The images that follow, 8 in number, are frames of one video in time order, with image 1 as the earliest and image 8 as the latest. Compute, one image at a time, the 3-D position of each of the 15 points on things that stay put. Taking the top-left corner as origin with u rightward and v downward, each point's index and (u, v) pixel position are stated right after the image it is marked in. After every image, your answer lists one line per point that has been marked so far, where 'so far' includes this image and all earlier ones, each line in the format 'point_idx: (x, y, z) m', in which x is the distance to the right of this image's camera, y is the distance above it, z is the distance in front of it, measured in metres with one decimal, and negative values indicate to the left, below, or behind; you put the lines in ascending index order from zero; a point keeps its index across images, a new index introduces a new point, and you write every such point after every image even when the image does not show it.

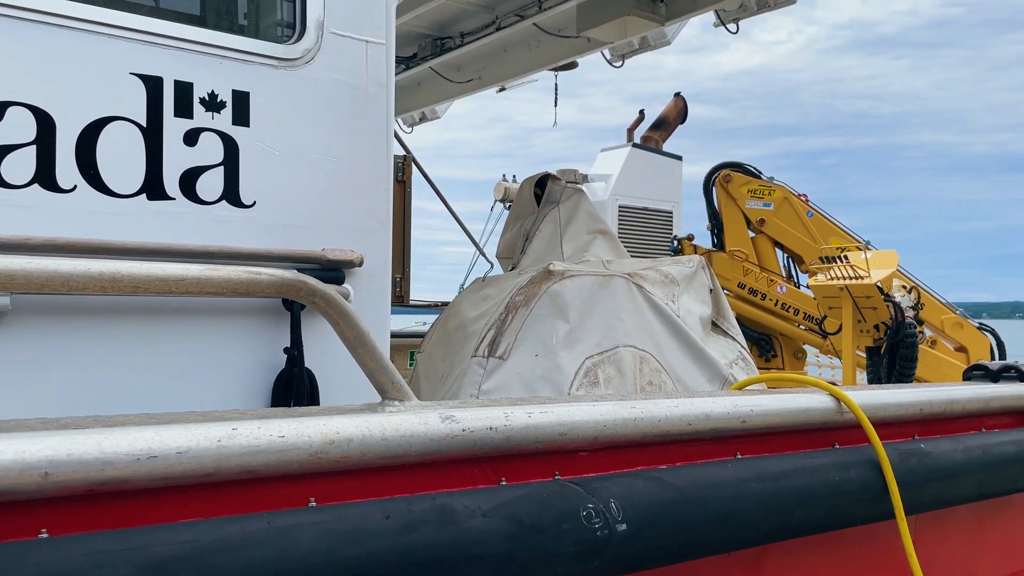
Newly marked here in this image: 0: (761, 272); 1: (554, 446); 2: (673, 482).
0: (+2.1, +0.1, +7.4) m
1: (+0.1, -0.2, +1.3) m
2: (+0.3, -0.3, +1.4) m
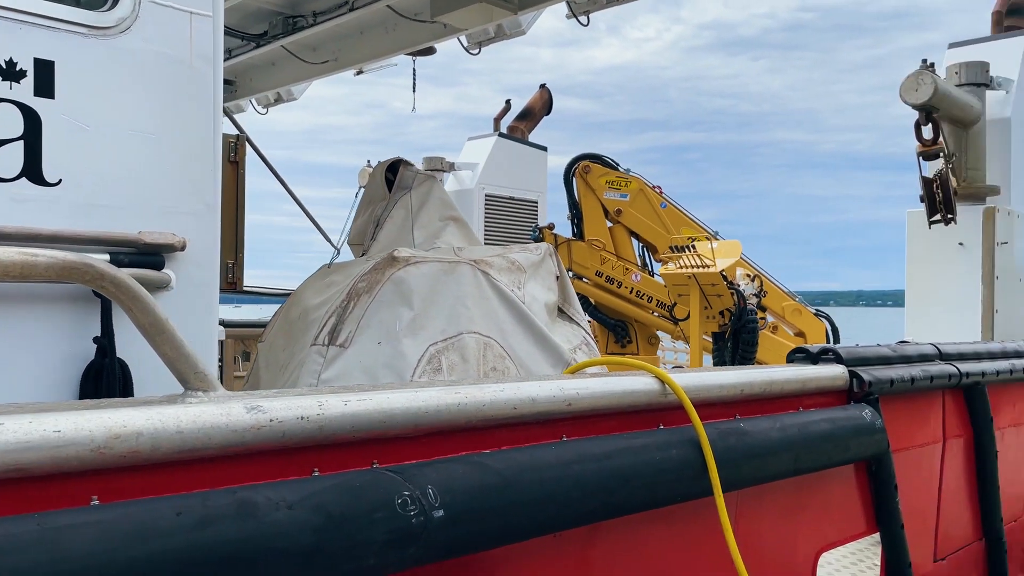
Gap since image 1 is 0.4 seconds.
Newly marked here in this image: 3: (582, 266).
0: (+0.9, +0.3, +7.6) m
1: (-0.2, -0.2, +1.3) m
2: (0.0, -0.3, +1.4) m
3: (+0.6, +0.2, +7.6) m
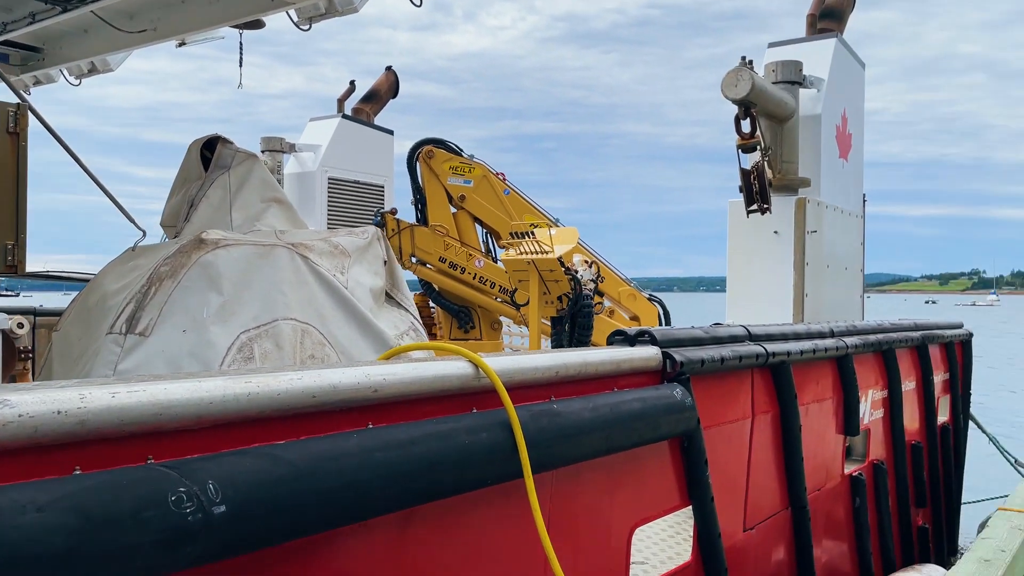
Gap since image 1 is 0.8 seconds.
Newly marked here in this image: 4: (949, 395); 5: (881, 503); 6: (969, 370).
0: (-0.5, +0.4, +7.6) m
1: (-0.5, -0.2, +1.2) m
2: (-0.4, -0.3, +1.3) m
3: (-0.8, +0.3, +7.6) m
4: (+3.1, -0.8, +5.9) m
5: (+2.0, -1.1, +4.4) m
6: (+3.4, -0.6, +6.2) m
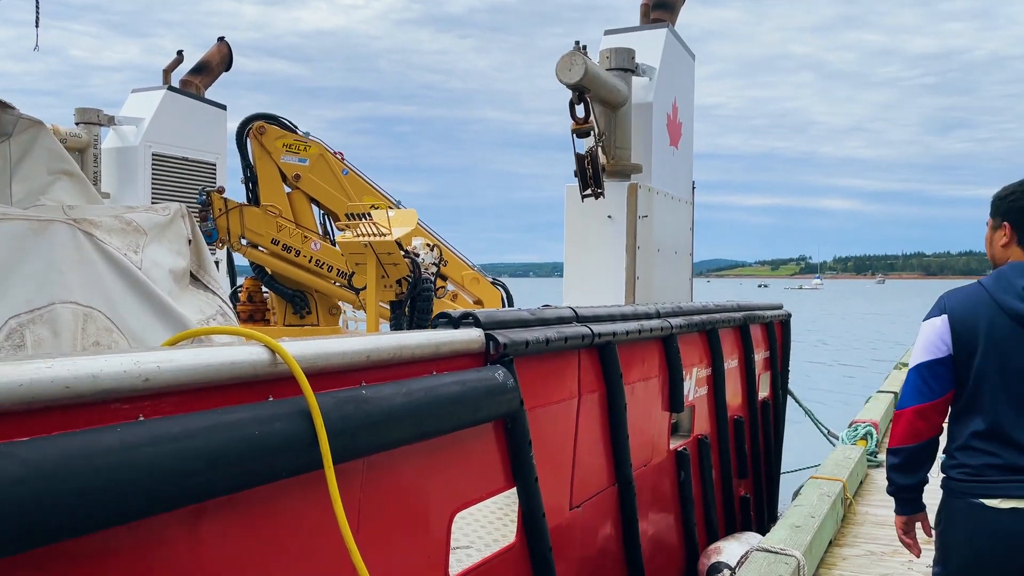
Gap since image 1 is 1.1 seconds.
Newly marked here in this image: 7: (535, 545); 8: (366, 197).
0: (-1.9, +0.5, +7.3) m
1: (-0.8, -0.2, +1.0) m
2: (-0.7, -0.2, +1.1) m
3: (-2.2, +0.5, +7.2) m
4: (+1.9, -0.6, +6.3) m
5: (+1.1, -1.0, +4.6) m
6: (+2.2, -0.5, +6.6) m
7: (+0.1, -0.8, +2.7) m
8: (-1.3, +0.8, +7.4) m
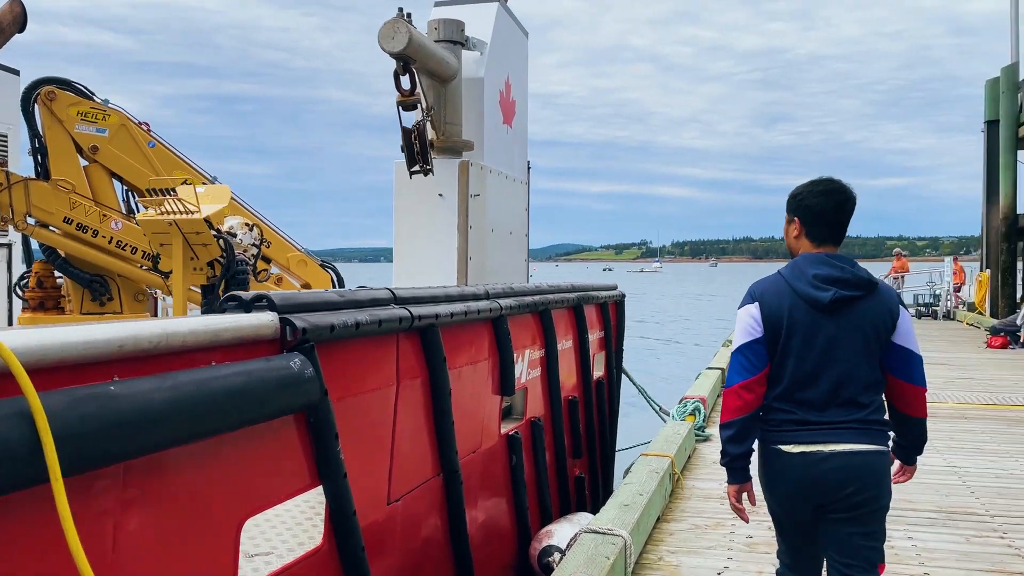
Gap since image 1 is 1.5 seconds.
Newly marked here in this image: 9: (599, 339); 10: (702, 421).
0: (-3.2, +0.6, +6.7) m
1: (-1.1, -0.1, +0.6) m
2: (-1.0, -0.2, +0.8) m
3: (-3.5, +0.6, +6.5) m
4: (+0.7, -0.5, +6.3) m
5: (+0.1, -0.9, +4.6) m
6: (+0.9, -0.3, +6.7) m
7: (-0.5, -0.8, +2.5) m
8: (-2.7, +0.9, +6.8) m
9: (+0.7, -0.4, +6.2) m
10: (+1.5, -1.1, +6.7) m
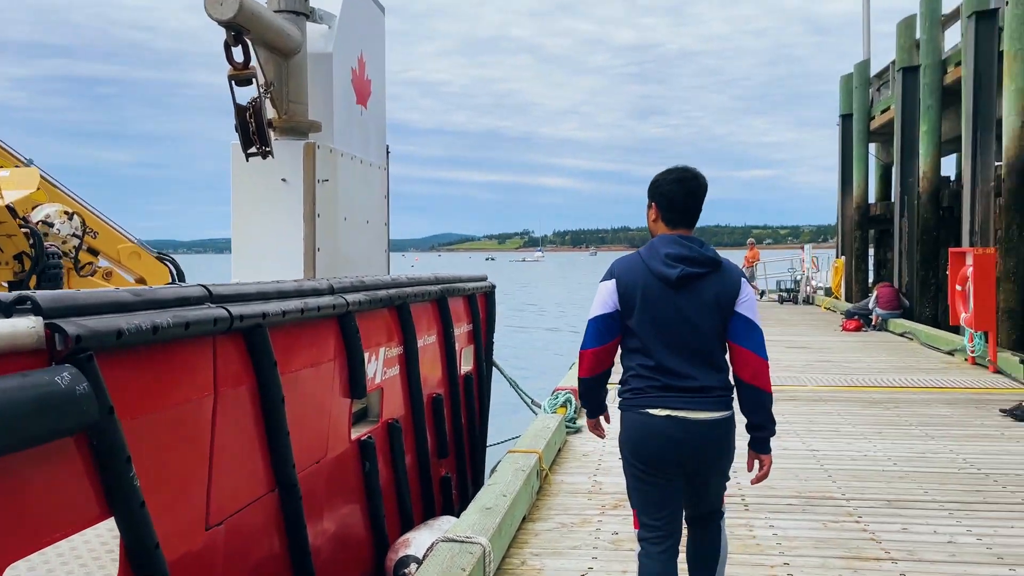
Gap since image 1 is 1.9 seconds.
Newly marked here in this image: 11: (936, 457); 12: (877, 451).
0: (-4.3, +0.7, +5.9) m
1: (-1.3, -0.2, +0.2) m
2: (-1.2, -0.2, +0.4) m
3: (-4.5, +0.6, +5.7) m
4: (-0.3, -0.4, +6.1) m
5: (-0.6, -0.9, +4.3) m
6: (-0.2, -0.3, +6.5) m
7: (-1.0, -0.8, +2.2) m
8: (-3.7, +1.0, +6.1) m
9: (-0.3, -0.3, +5.9) m
10: (+0.5, -1.0, +6.6) m
11: (+2.9, -1.1, +5.6) m
12: (+2.5, -1.1, +5.8) m
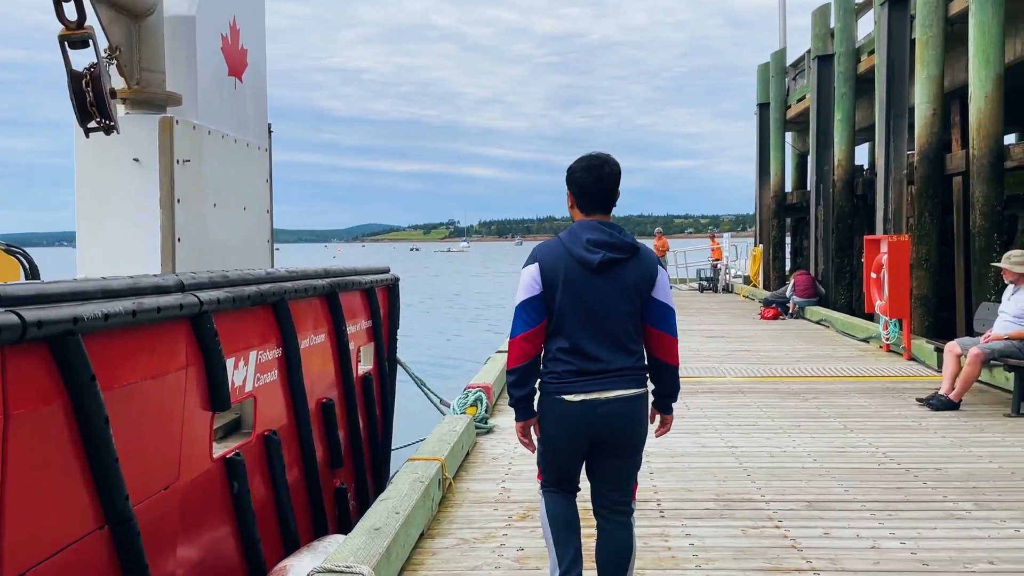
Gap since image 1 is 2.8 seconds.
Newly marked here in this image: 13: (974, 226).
0: (-4.9, +0.7, +5.0) m
1: (-1.4, -0.2, -0.3) m
2: (-1.3, -0.2, -0.1) m
3: (-5.1, +0.6, +4.8) m
4: (-0.9, -0.4, +5.6) m
5: (-1.1, -0.9, +3.8) m
6: (-0.9, -0.2, +6.0) m
7: (-1.3, -0.8, +1.7) m
8: (-4.4, +1.0, +5.3) m
9: (-1.0, -0.3, +5.5) m
10: (-0.2, -0.9, +6.2) m
11: (+2.2, -1.1, +5.4) m
12: (+1.9, -1.1, +5.6) m
13: (+5.2, +0.7, +9.4) m
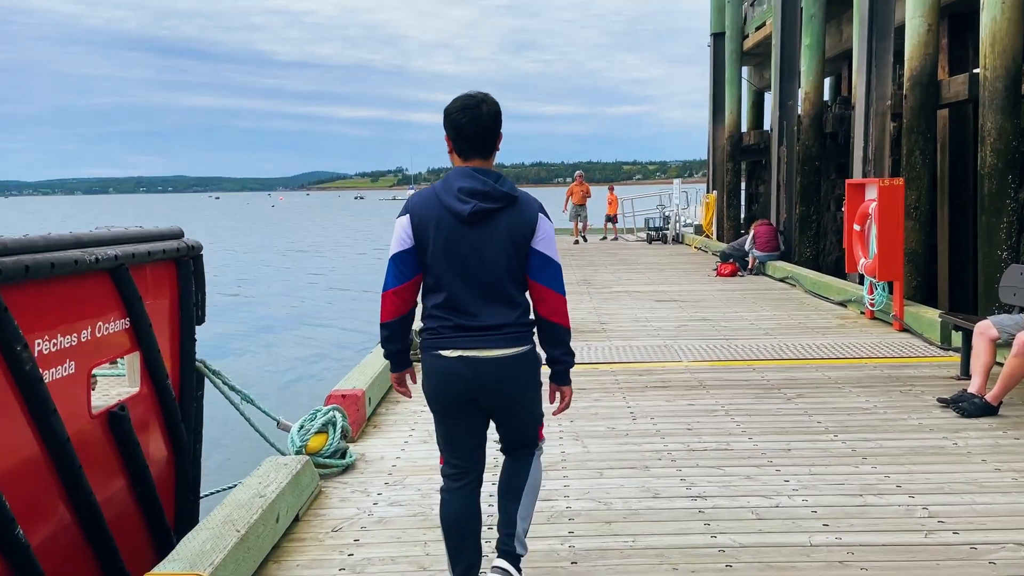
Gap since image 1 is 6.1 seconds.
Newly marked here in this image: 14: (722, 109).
0: (-5.5, +0.7, +2.7) m
1: (-1.7, -0.5, -2.4) m
2: (-1.6, -0.5, -2.2) m
3: (-5.7, +0.6, +2.5) m
4: (-1.6, -0.3, +3.6) m
5: (-1.6, -0.9, +1.8) m
6: (-1.5, -0.1, +4.0) m
7: (-1.7, -0.9, -0.4) m
8: (-5.0, +1.0, +3.0) m
9: (-1.6, -0.2, +3.4) m
10: (-0.9, -0.8, +4.2) m
11: (+1.6, -0.9, +3.6) m
12: (+1.3, -0.9, +3.8) m
13: (+4.3, +1.1, +7.6) m
14: (+4.6, +3.9, +18.2) m
